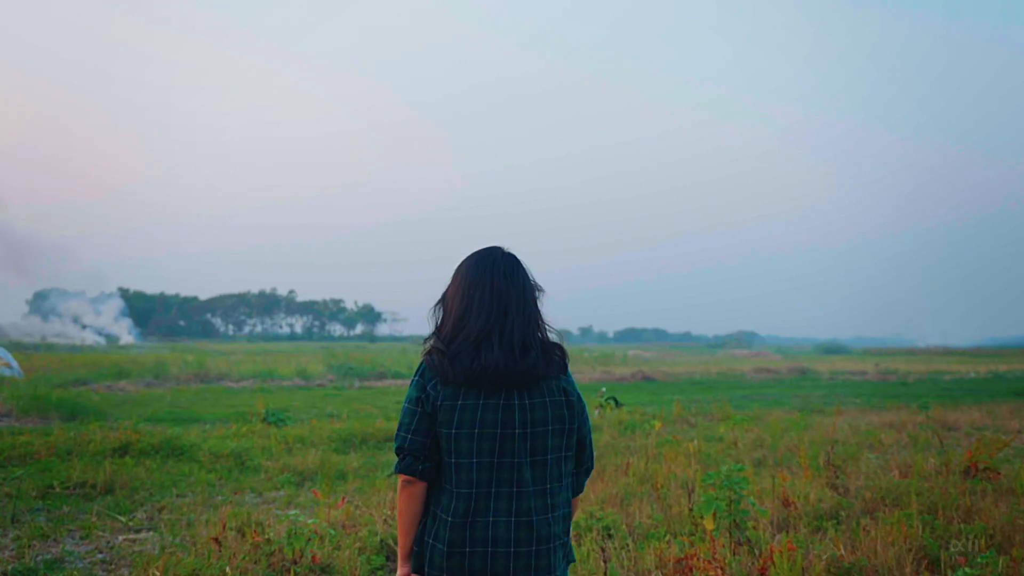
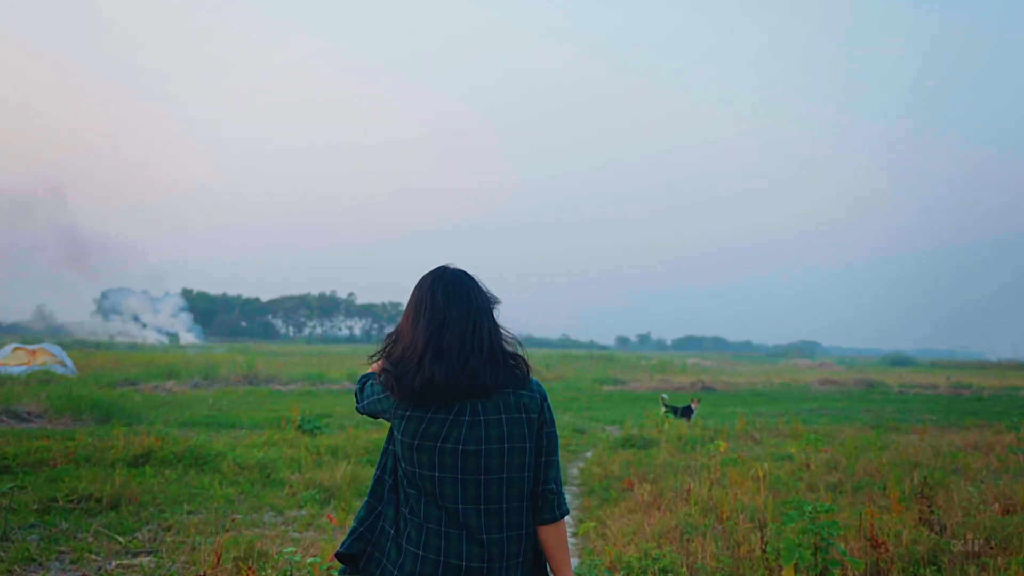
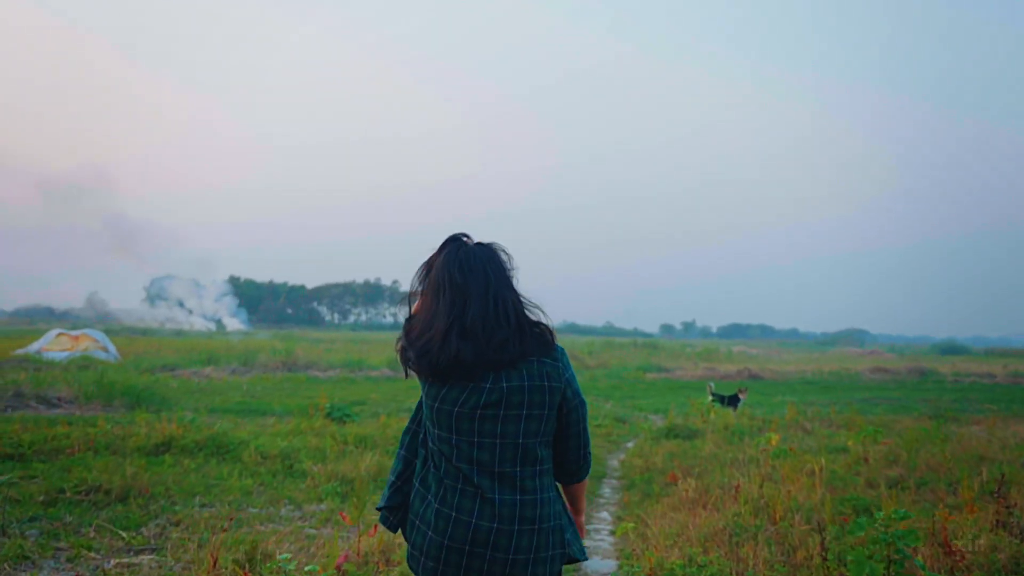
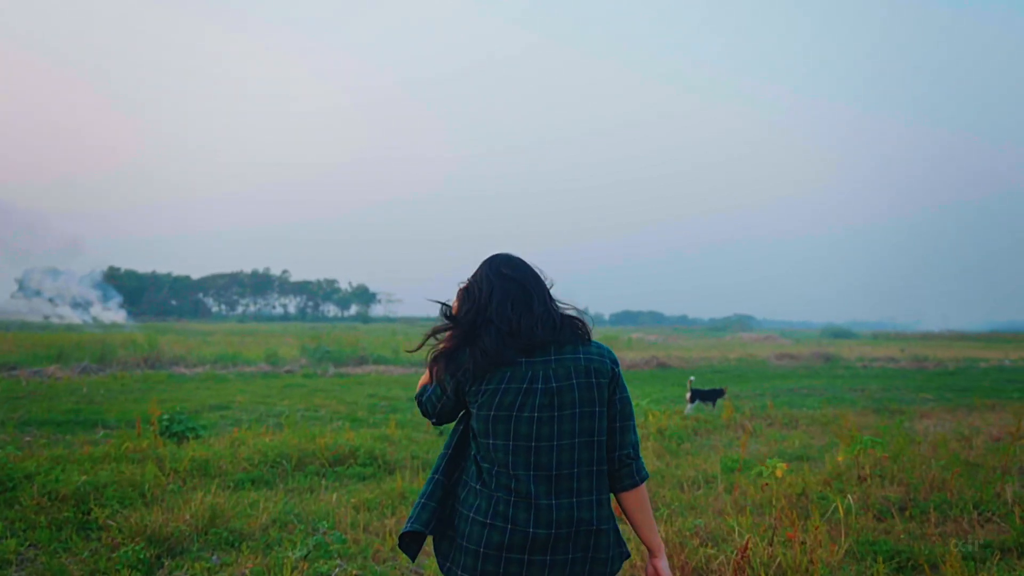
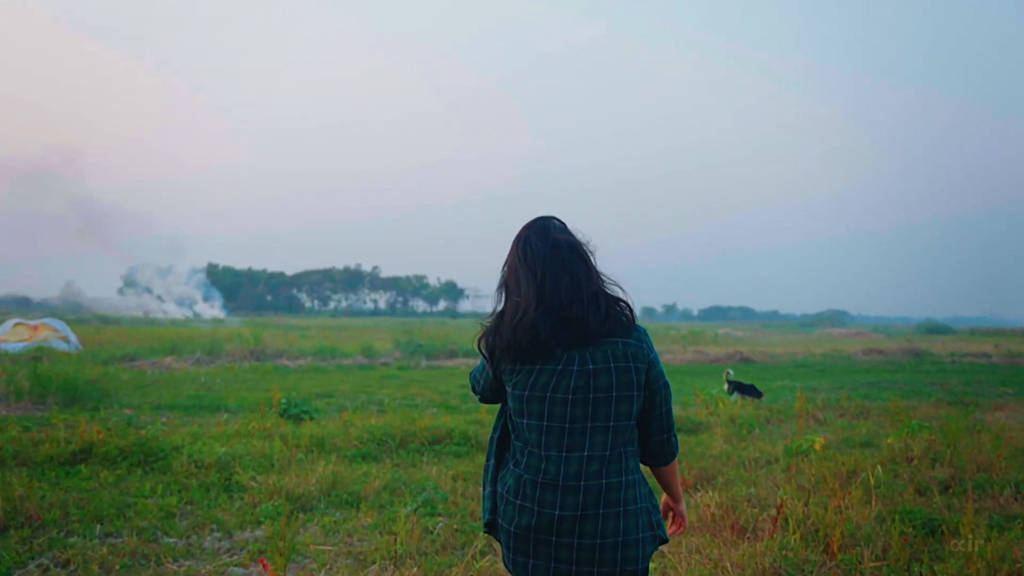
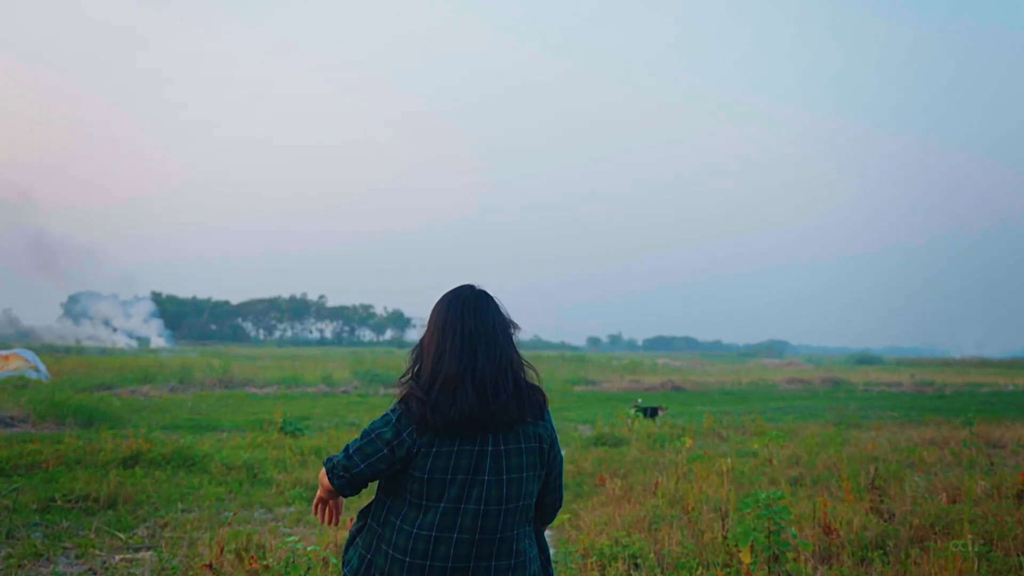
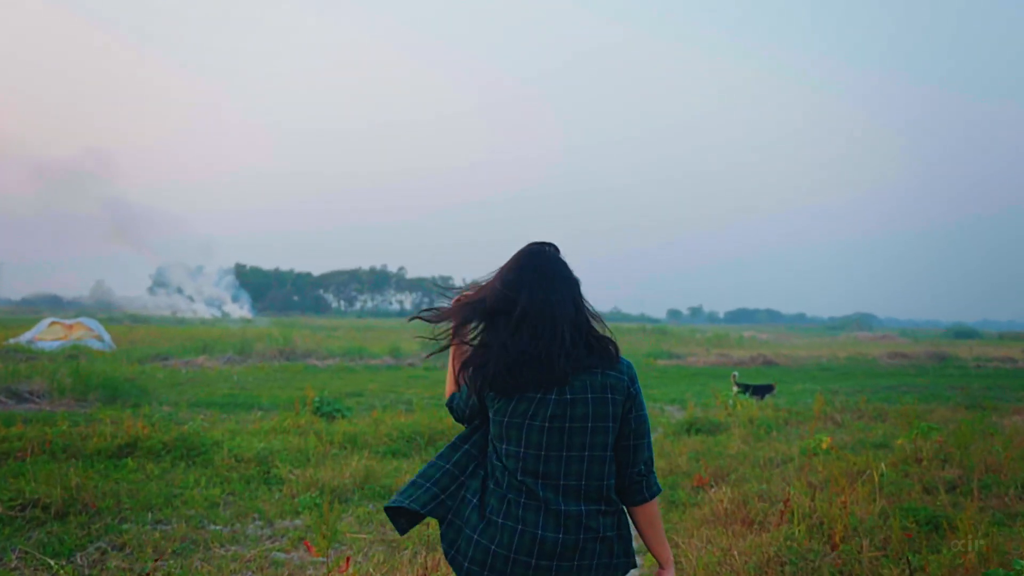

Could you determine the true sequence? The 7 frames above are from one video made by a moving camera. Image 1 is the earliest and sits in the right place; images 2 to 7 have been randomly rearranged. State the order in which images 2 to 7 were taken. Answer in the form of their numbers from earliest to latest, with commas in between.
6, 2, 3, 7, 5, 4
